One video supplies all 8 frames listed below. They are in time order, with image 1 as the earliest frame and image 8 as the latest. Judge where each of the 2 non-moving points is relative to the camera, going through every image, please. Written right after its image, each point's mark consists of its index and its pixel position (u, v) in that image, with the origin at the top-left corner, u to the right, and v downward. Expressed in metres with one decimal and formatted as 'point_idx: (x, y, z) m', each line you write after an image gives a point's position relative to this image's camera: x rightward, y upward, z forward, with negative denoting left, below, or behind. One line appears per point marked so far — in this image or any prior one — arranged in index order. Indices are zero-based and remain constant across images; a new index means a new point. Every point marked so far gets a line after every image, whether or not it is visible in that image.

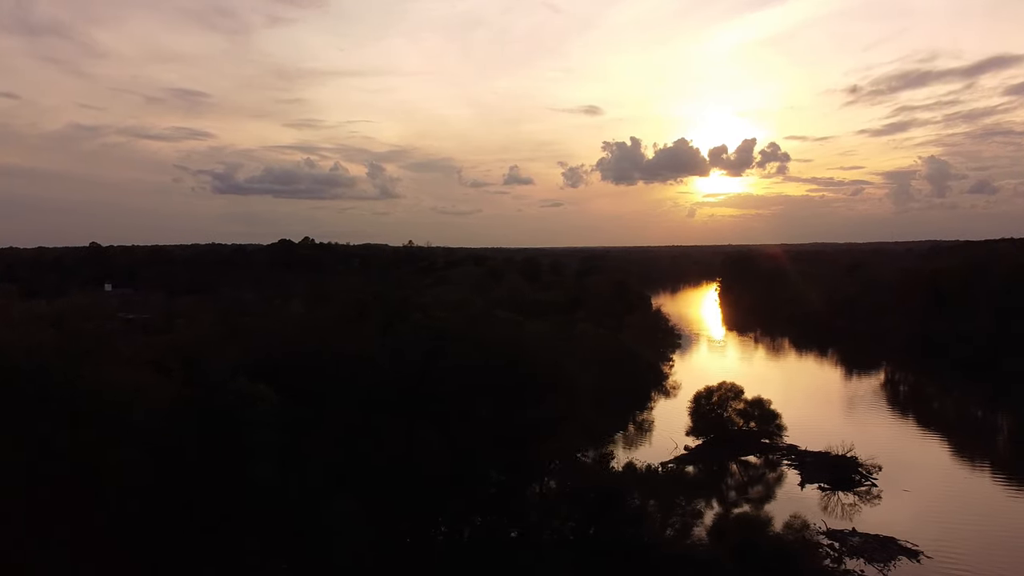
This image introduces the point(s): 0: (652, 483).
0: (+2.7, -3.9, +17.1) m
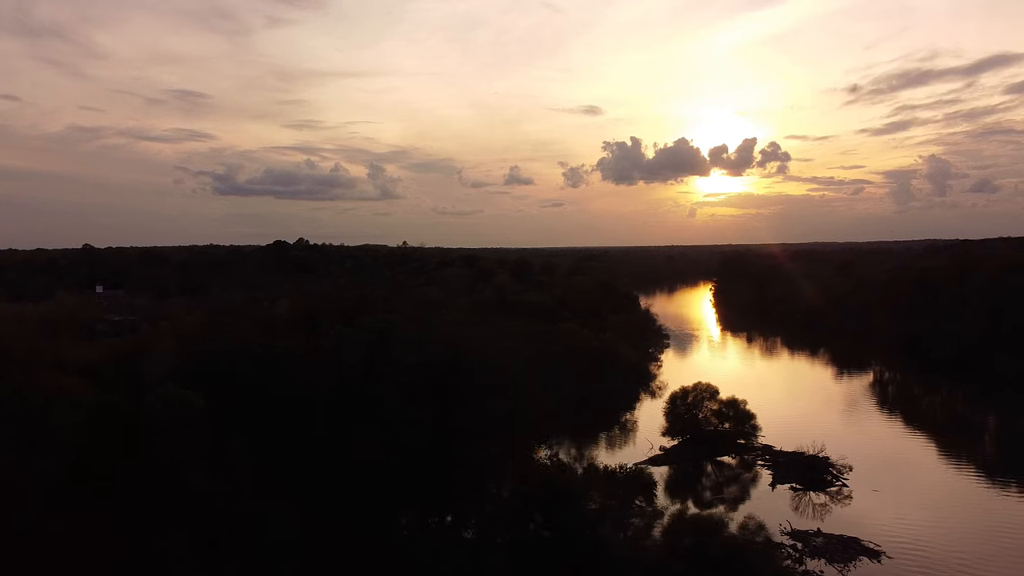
0: (+1.9, -3.9, +17.2) m
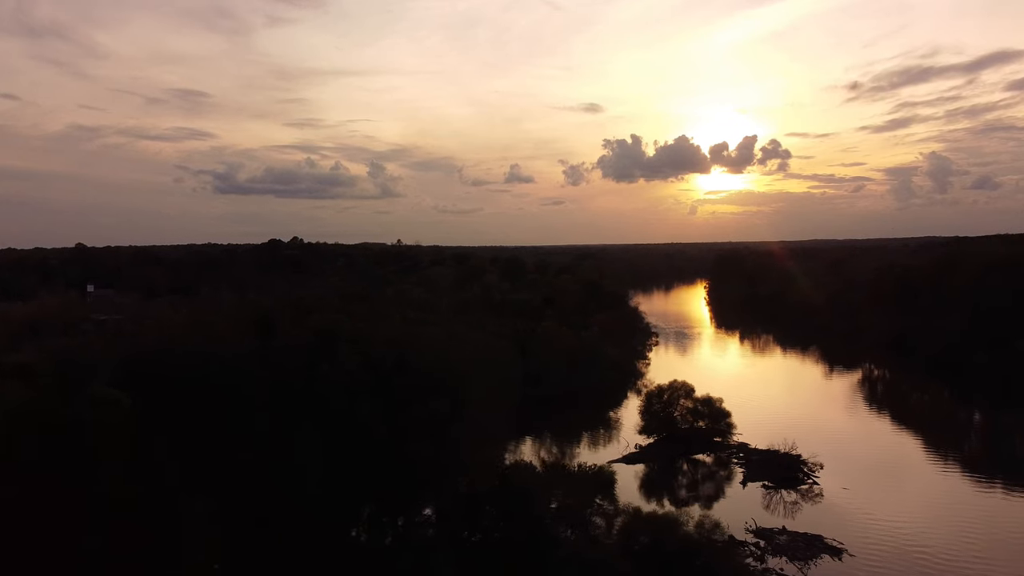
0: (+1.1, -3.9, +17.2) m
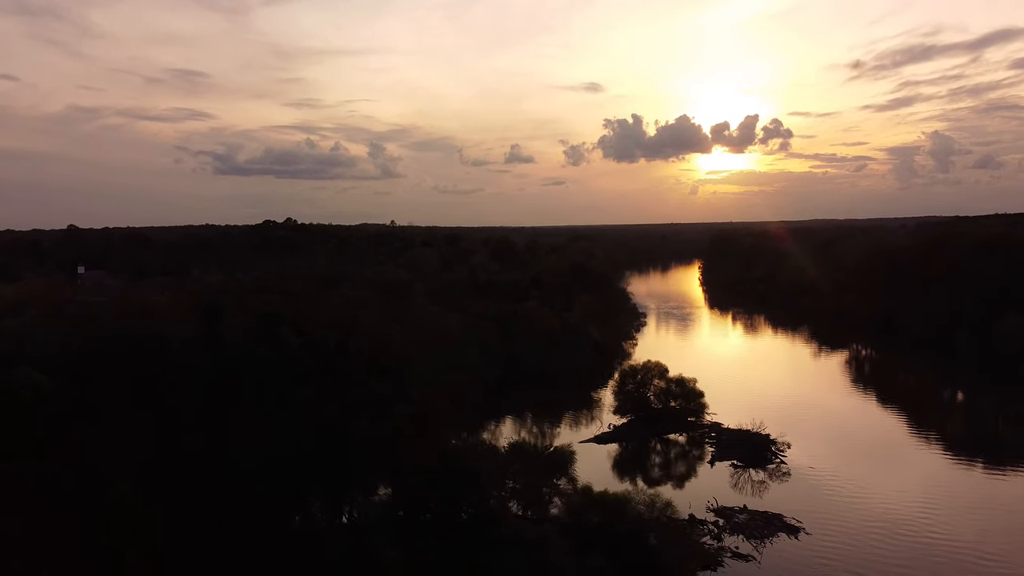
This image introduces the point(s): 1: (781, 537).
0: (+0.2, -3.5, +17.3) m
1: (+5.8, -5.4, +17.8) m
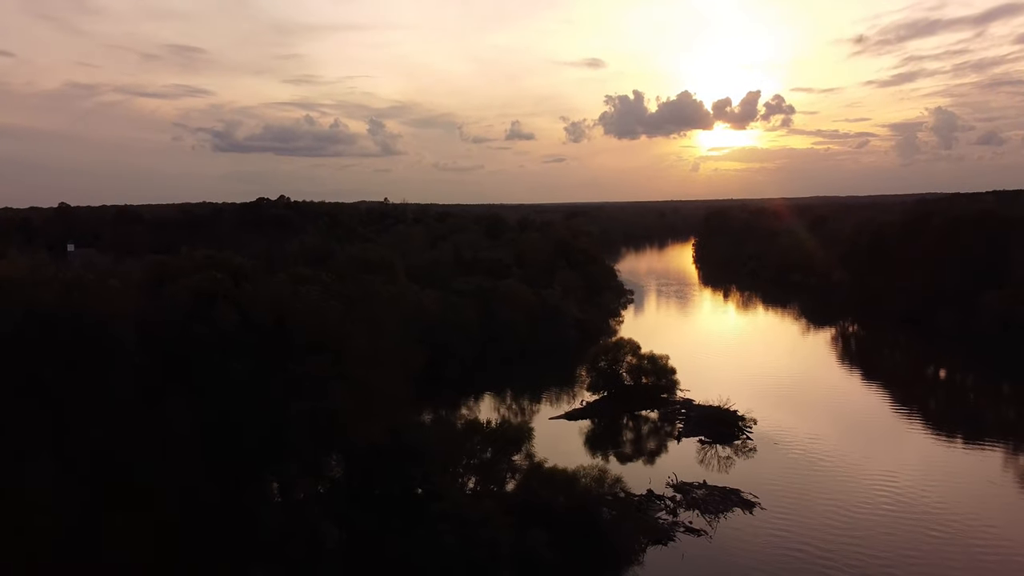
0: (-0.7, -3.0, +17.4) m
1: (+4.9, -4.9, +17.9) m
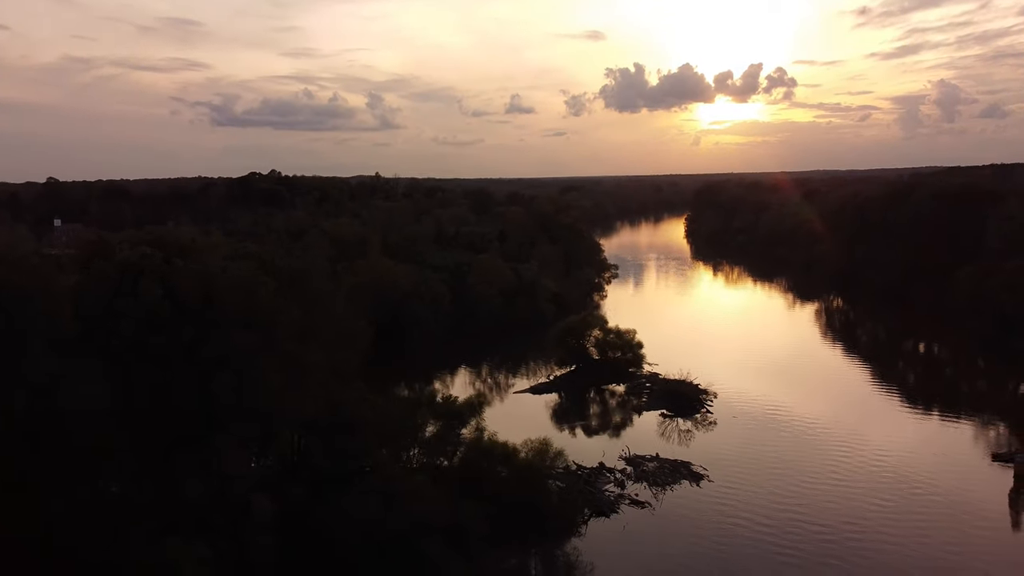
0: (-1.8, -2.4, +17.5) m
1: (+3.8, -4.4, +18.1) m
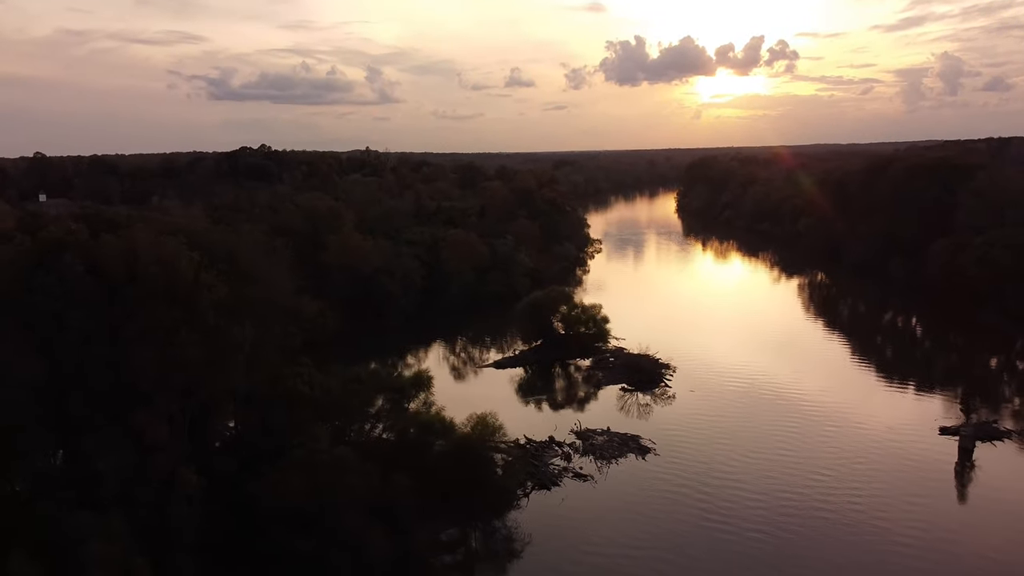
0: (-3.0, -1.9, +17.6) m
1: (+2.7, -3.8, +18.3) m
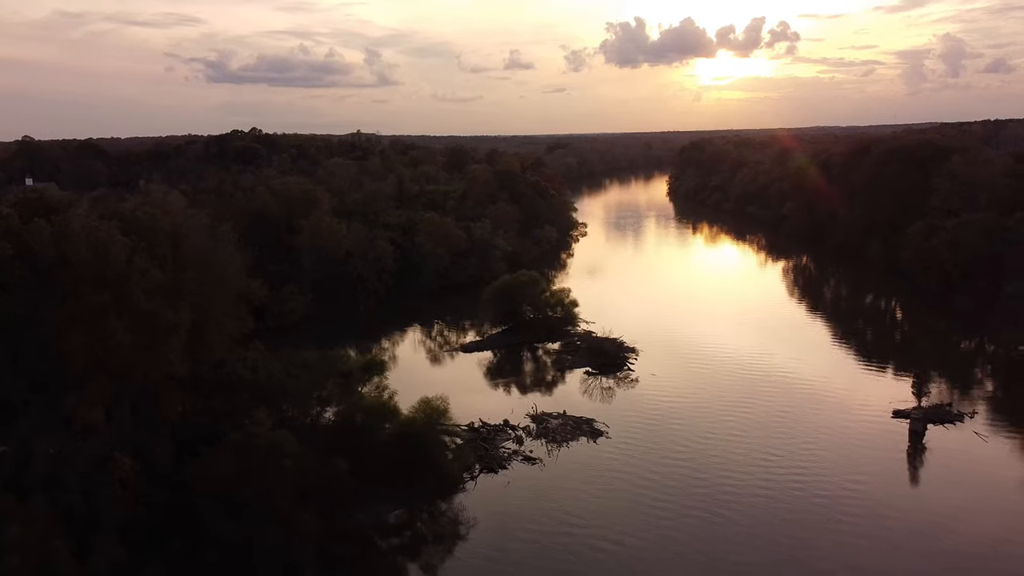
0: (-4.0, -1.6, +17.7) m
1: (+1.6, -3.4, +18.4) m
